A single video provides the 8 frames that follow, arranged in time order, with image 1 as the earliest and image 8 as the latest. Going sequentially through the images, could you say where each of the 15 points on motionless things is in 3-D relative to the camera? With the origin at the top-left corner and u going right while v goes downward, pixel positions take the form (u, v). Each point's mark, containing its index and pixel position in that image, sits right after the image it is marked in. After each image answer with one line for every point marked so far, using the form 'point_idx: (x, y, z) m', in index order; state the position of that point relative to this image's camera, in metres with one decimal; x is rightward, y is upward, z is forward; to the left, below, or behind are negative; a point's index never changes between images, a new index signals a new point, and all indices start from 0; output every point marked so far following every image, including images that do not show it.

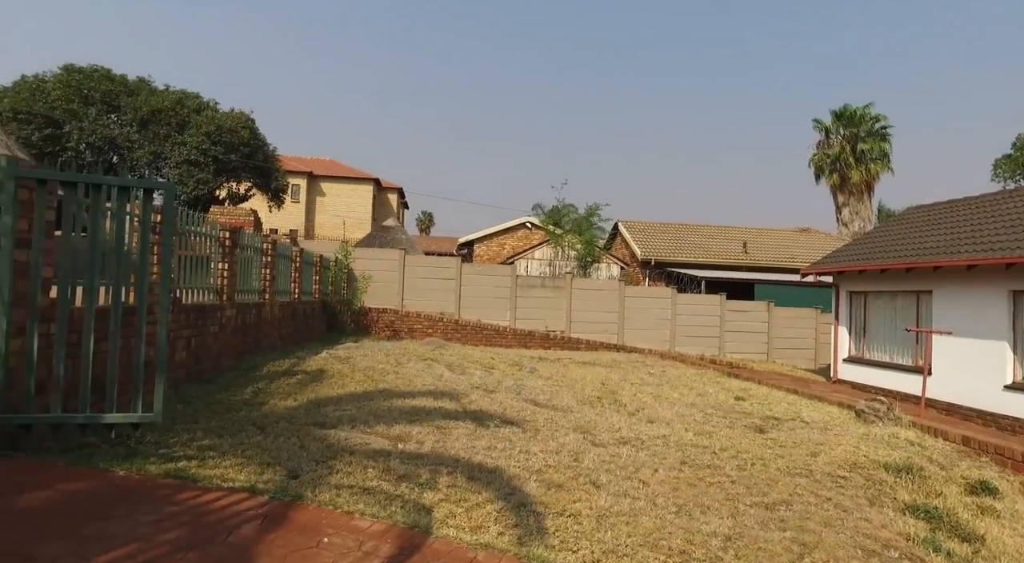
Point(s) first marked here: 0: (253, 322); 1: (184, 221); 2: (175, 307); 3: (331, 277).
0: (-3.4, -0.5, +8.8) m
1: (-3.3, +0.6, +6.9) m
2: (-3.2, -0.3, +6.4) m
3: (-4.4, +0.1, +16.1) m
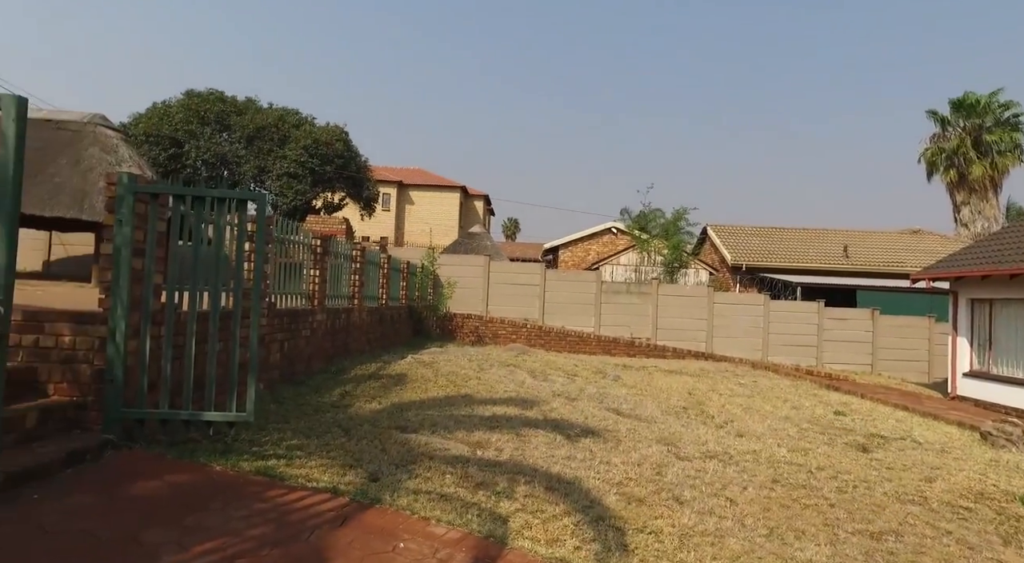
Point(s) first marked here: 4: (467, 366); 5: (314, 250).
0: (-2.3, -0.6, +9.1) m
1: (-2.5, +0.5, +7.2) m
2: (-2.4, -0.3, +6.6) m
3: (-2.3, 0.0, +16.4) m
4: (-0.7, -1.3, +10.0) m
5: (-2.4, +0.4, +8.2) m
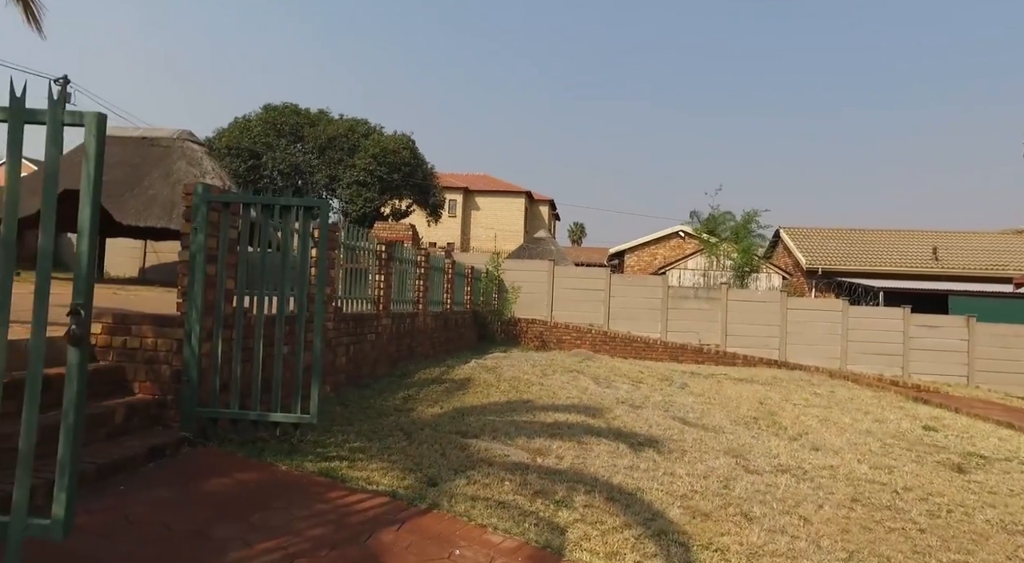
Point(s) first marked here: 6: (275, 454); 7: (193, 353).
0: (-1.4, -0.7, +9.2) m
1: (-1.8, +0.5, +7.3) m
2: (-1.8, -0.4, +6.8) m
3: (-0.7, -0.1, +16.5) m
4: (+0.3, -1.3, +9.9) m
5: (-1.6, +0.3, +8.3) m
6: (-1.7, -1.2, +4.7) m
7: (-2.3, -0.5, +4.7) m
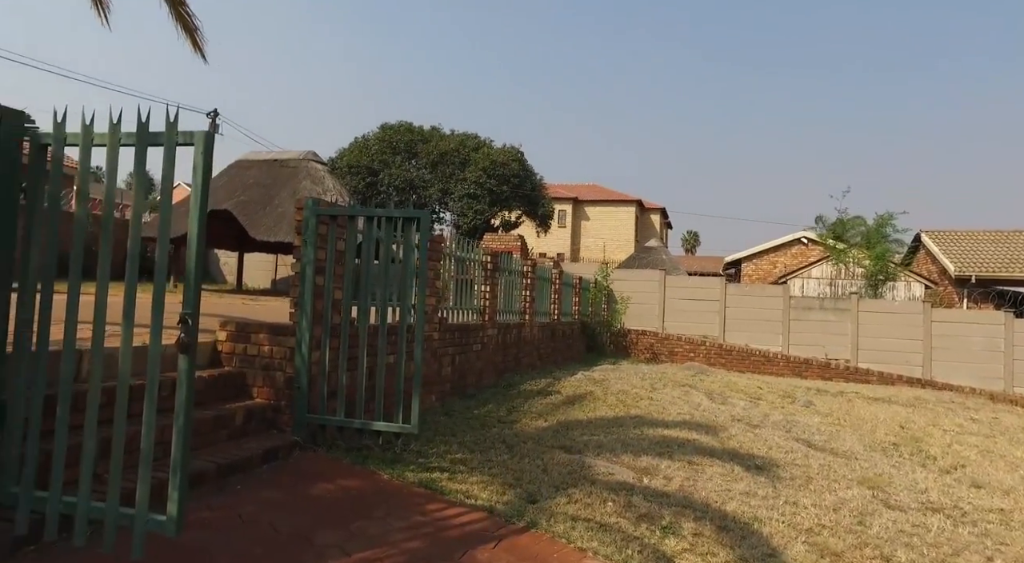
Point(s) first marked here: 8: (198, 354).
0: (0.0, -0.8, +9.1) m
1: (-0.7, +0.4, +7.4) m
2: (-0.7, -0.5, +6.8) m
3: (+1.9, -0.4, +16.3) m
4: (+1.8, -1.5, +9.6) m
5: (-0.3, +0.2, +8.3) m
6: (-0.9, -1.3, +4.7) m
7: (-1.5, -0.6, +4.9) m
8: (-2.3, -0.5, +5.1) m
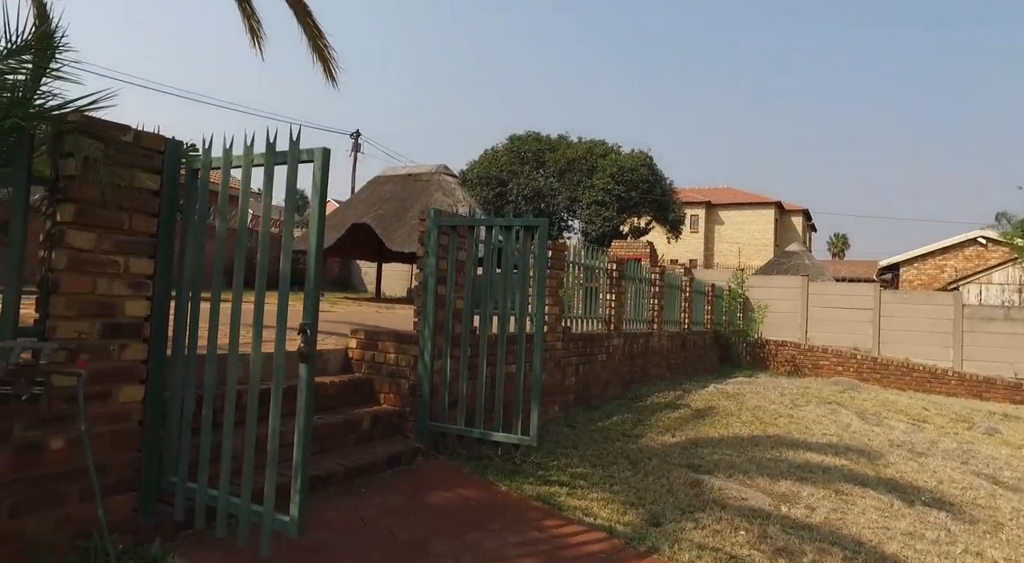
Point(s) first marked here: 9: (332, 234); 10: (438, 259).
0: (+1.7, -0.9, +8.8) m
1: (+0.7, +0.3, +7.2) m
2: (+0.5, -0.5, +6.7) m
3: (+4.9, -0.6, +15.5) m
4: (+3.5, -1.6, +8.9) m
5: (+1.2, +0.1, +8.1) m
6: (-0.1, -1.3, +4.7) m
7: (-0.6, -0.6, +4.9) m
8: (-1.4, -0.6, +5.3) m
9: (-3.8, +1.0, +14.1) m
10: (-0.5, +0.2, +5.0) m
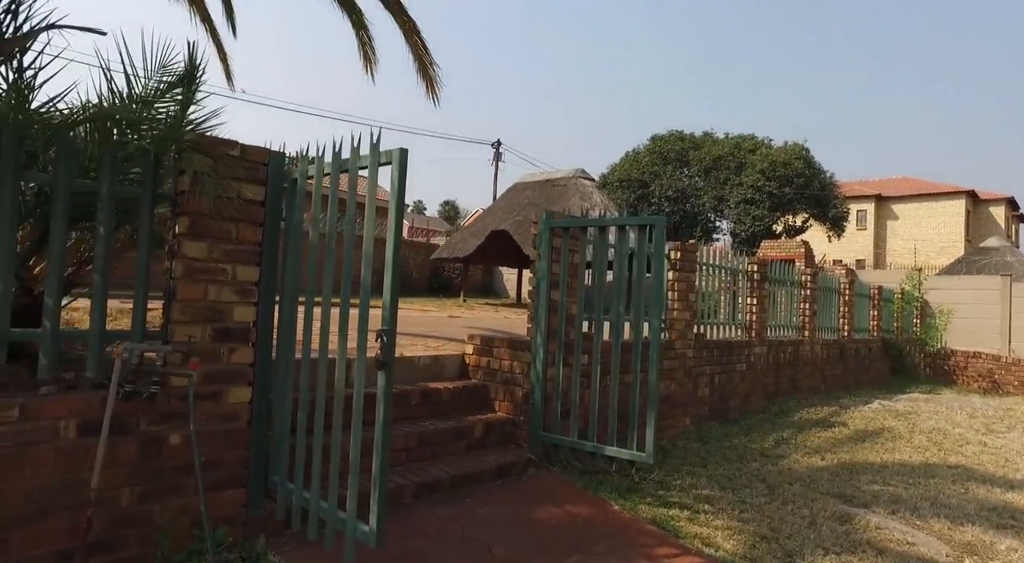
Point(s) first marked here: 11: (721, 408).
0: (+3.3, -0.9, +8.0) m
1: (+2.0, +0.2, +6.7) m
2: (+1.7, -0.6, +6.2) m
3: (+7.9, -0.6, +13.8) m
4: (+5.1, -1.6, +7.7) m
5: (+2.7, +0.1, +7.4) m
6: (+0.6, -1.3, +4.4) m
7: (+0.2, -0.7, +4.8) m
8: (-0.5, -0.7, +5.3) m
9: (-0.9, +0.9, +14.4) m
10: (+0.3, +0.1, +4.8) m
11: (+2.0, -1.2, +6.6) m
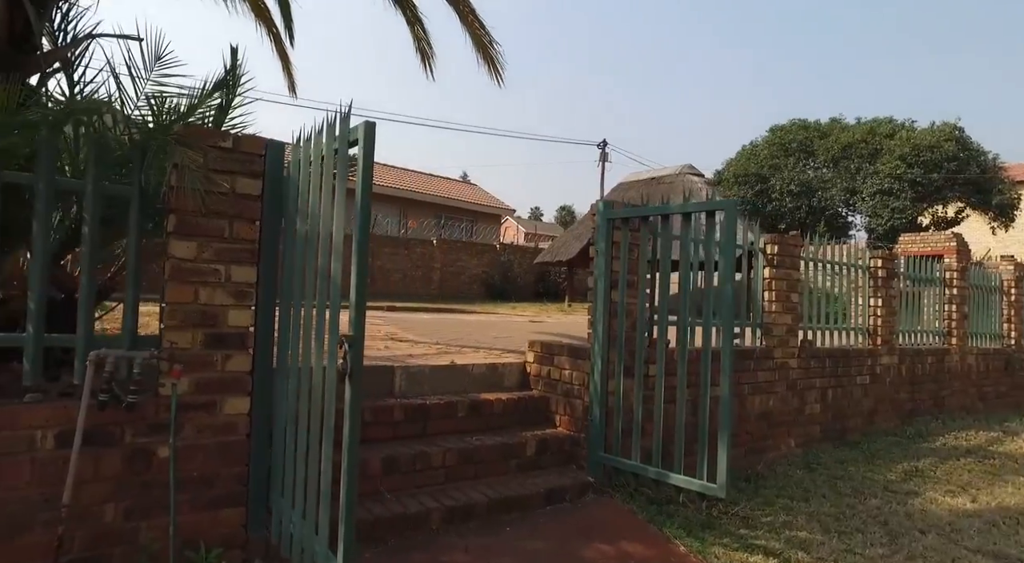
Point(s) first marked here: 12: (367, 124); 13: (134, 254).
0: (+4.2, -0.9, +6.8) m
1: (+2.6, +0.3, +5.8) m
2: (+2.3, -0.5, +5.3) m
3: (+9.9, -0.6, +11.5) m
4: (+6.0, -1.5, +6.1) m
5: (+3.5, +0.1, +6.4) m
6: (+0.9, -1.3, +3.7) m
7: (+0.5, -0.7, +4.2) m
8: (0.0, -0.7, +4.8) m
9: (+1.3, +0.8, +13.9) m
10: (+0.6, +0.1, +4.2) m
11: (+2.7, -1.2, +5.6) m
12: (-0.5, +0.6, +2.4) m
13: (-1.6, +0.1, +2.9) m
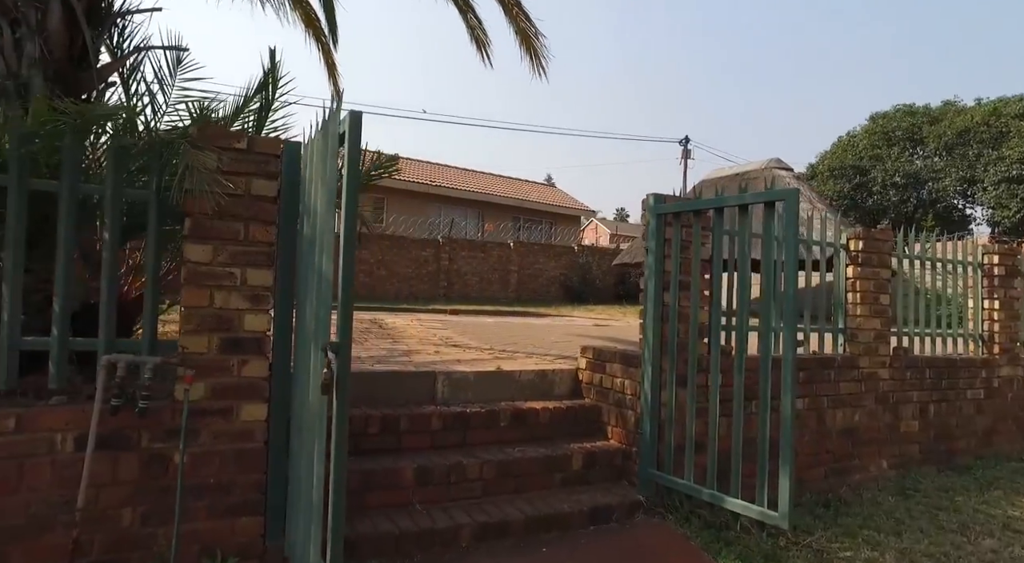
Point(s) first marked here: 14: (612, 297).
0: (+4.8, -0.9, +5.9) m
1: (+3.1, +0.3, +5.1) m
2: (+2.7, -0.5, +4.7) m
3: (+11.0, -0.5, +9.8) m
4: (+6.4, -1.5, +5.0) m
5: (+4.0, +0.1, +5.6) m
6: (+1.1, -1.3, +3.3) m
7: (+0.8, -0.7, +3.9) m
8: (+0.3, -0.7, +4.5) m
9: (+2.9, +0.7, +13.3) m
10: (+0.9, +0.1, +3.9) m
11: (+3.1, -1.2, +5.0) m
12: (-0.5, +0.6, +2.2) m
13: (-1.5, +0.1, +2.9) m
14: (+3.0, -0.4, +19.4) m
